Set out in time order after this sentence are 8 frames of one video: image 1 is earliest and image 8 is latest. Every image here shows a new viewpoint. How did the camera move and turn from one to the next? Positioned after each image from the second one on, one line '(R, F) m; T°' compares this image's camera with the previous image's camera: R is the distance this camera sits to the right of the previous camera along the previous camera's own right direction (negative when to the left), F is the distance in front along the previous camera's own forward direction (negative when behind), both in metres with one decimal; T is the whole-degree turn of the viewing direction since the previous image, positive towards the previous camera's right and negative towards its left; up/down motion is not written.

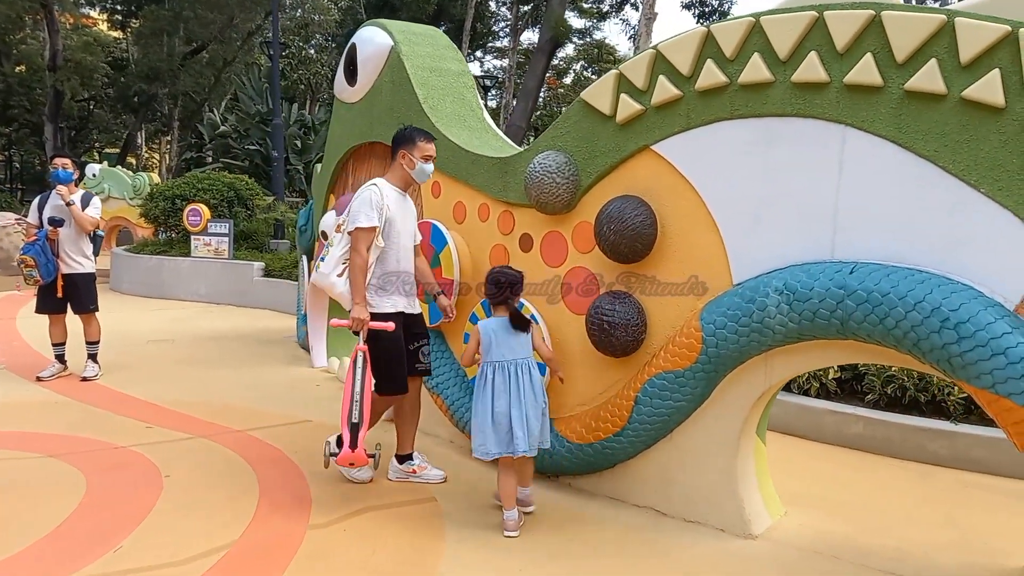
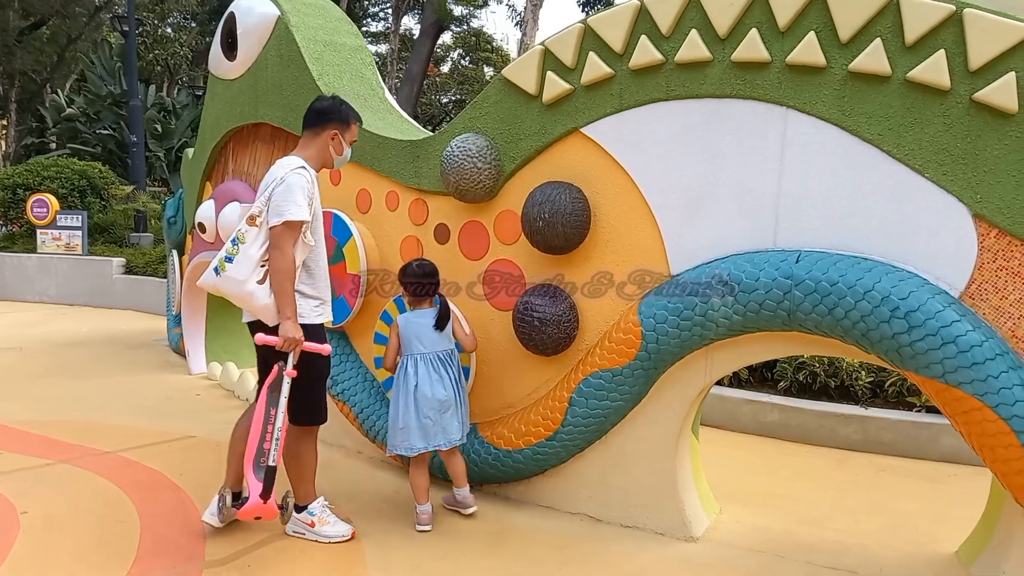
(-0.2, +0.3) m; +9°
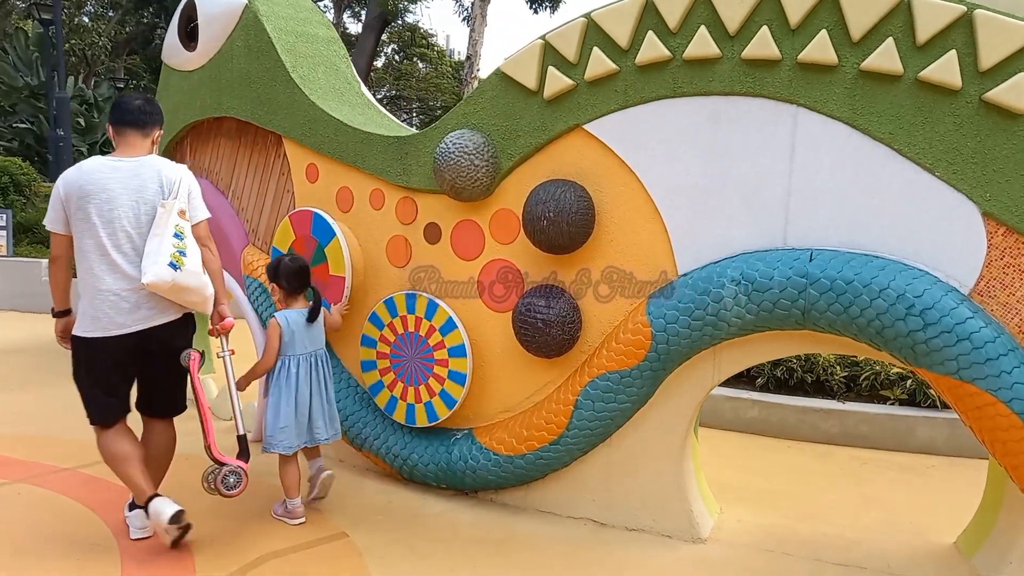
(-0.3, +0.1) m; +5°
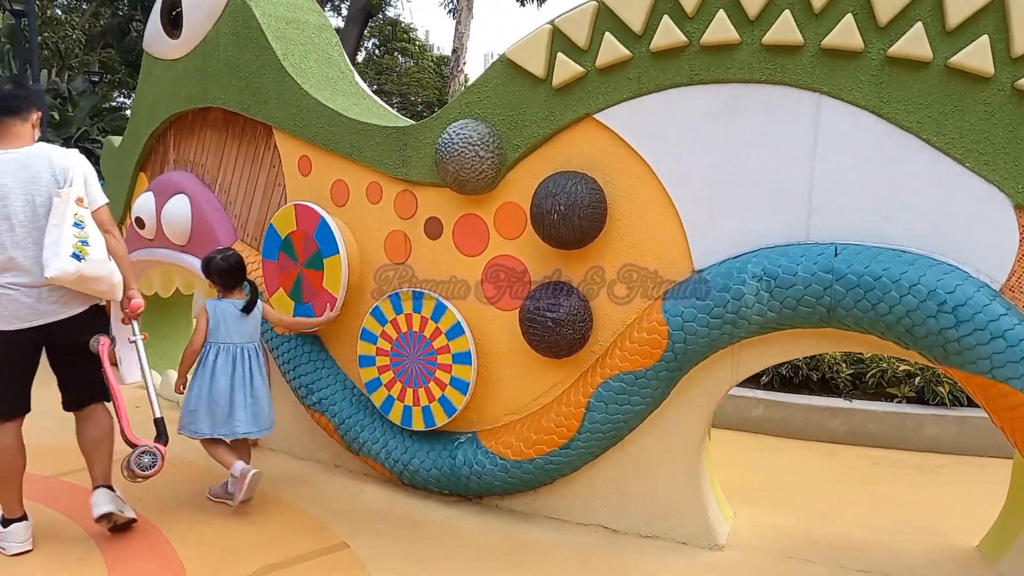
(-0.1, +0.1) m; +1°
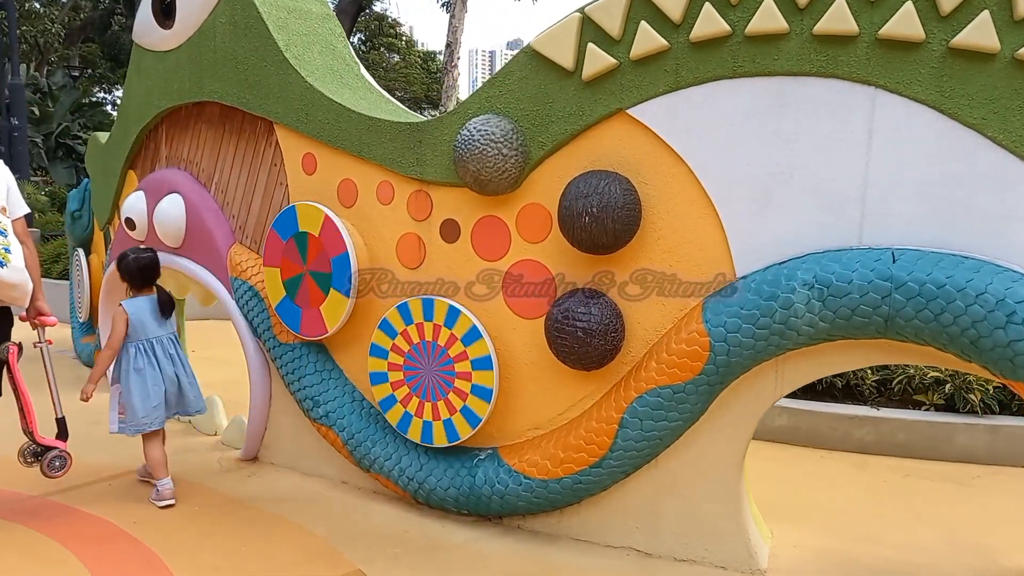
(-0.2, +0.2) m; +1°
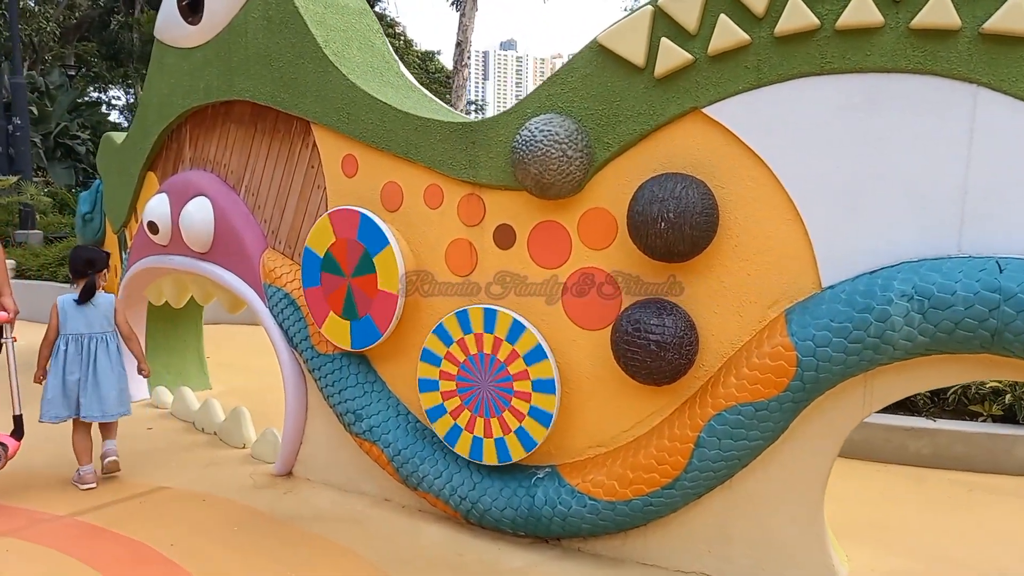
(-0.2, +0.2) m; 0°
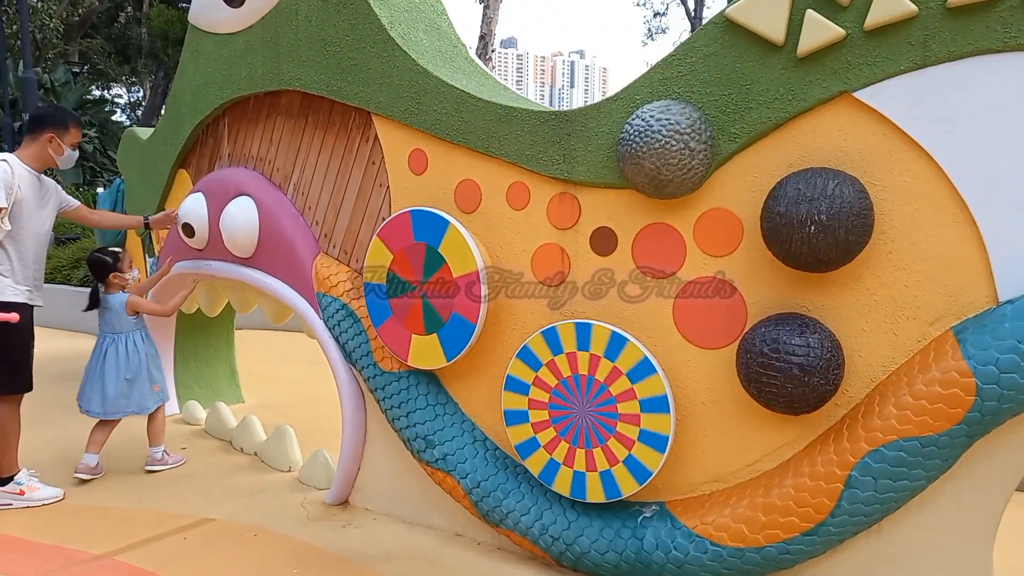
(-0.3, +0.4) m; 0°
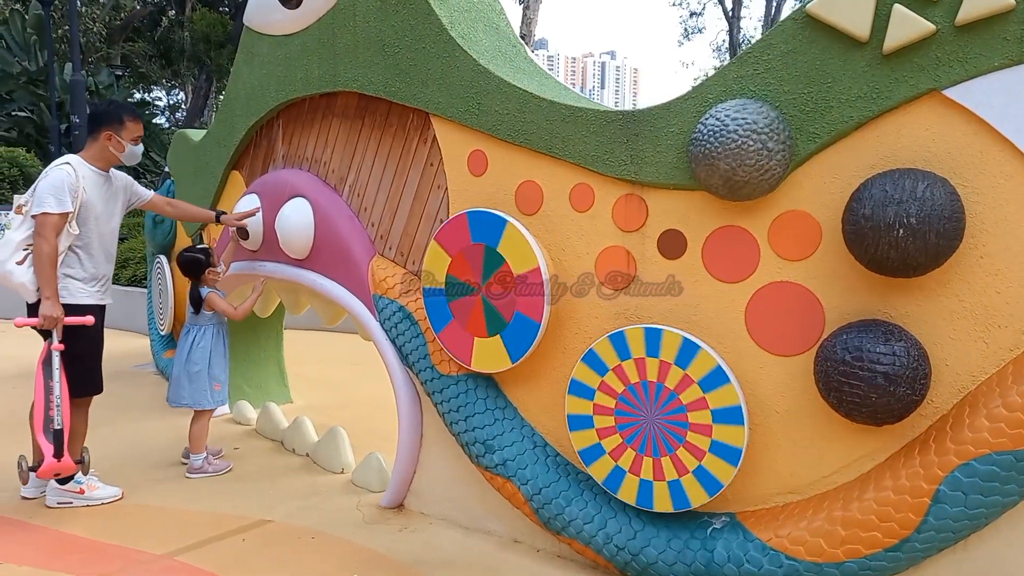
(-0.1, 0.0) m; -2°
